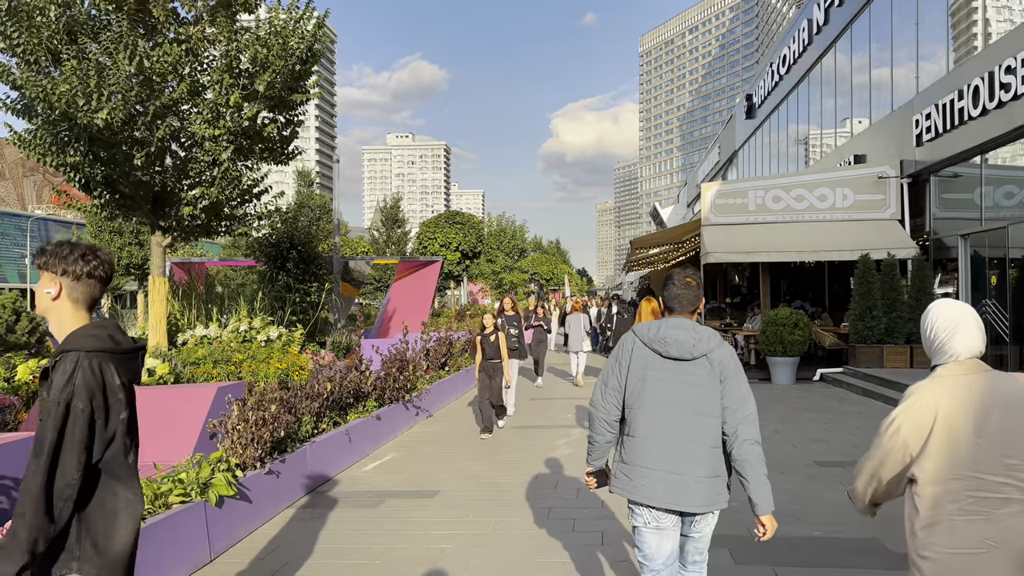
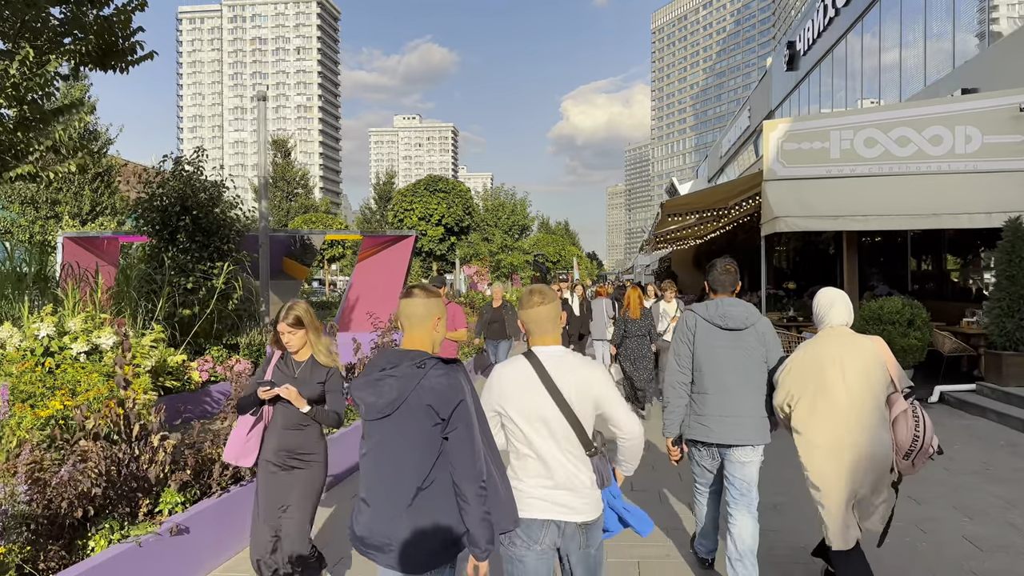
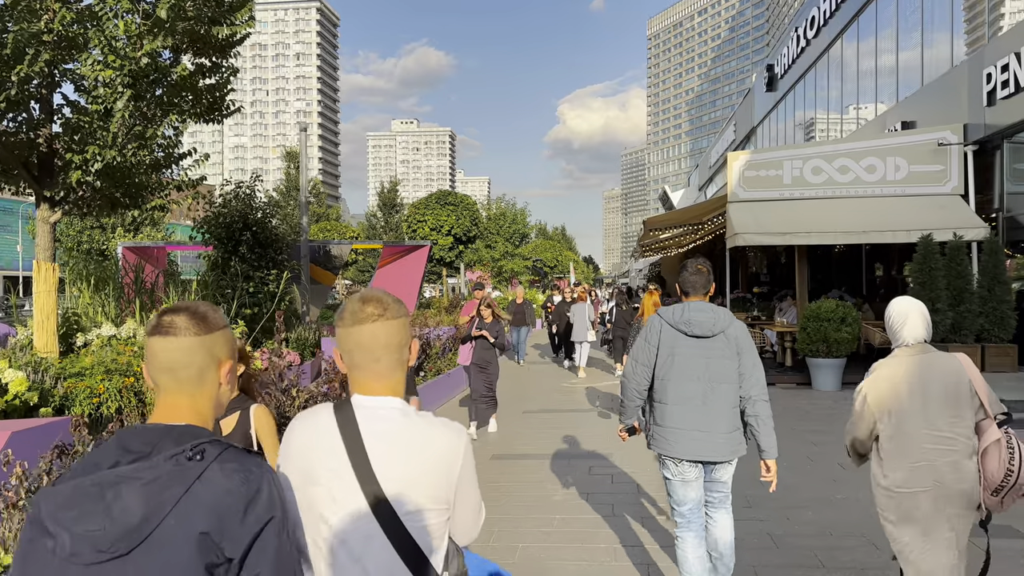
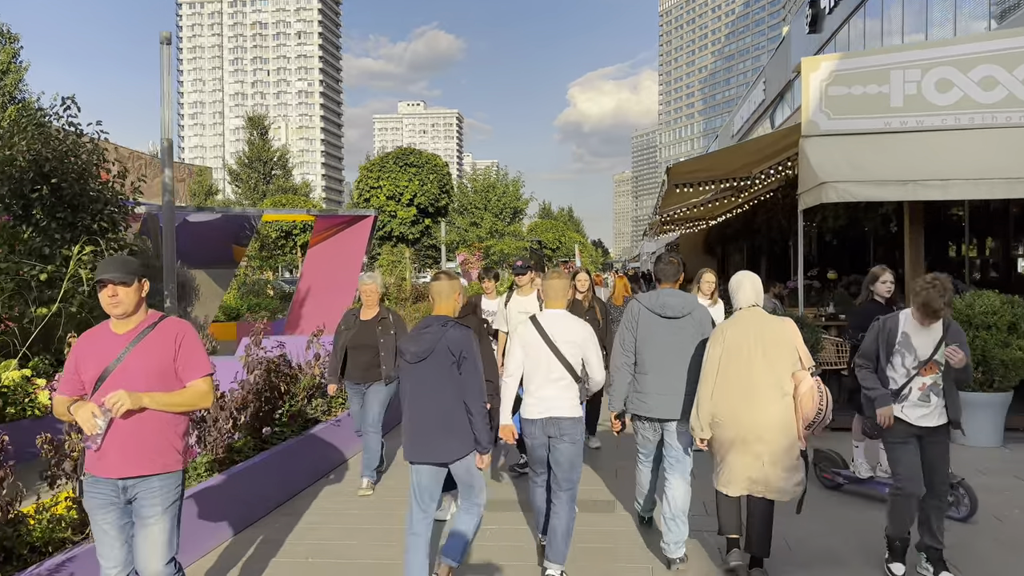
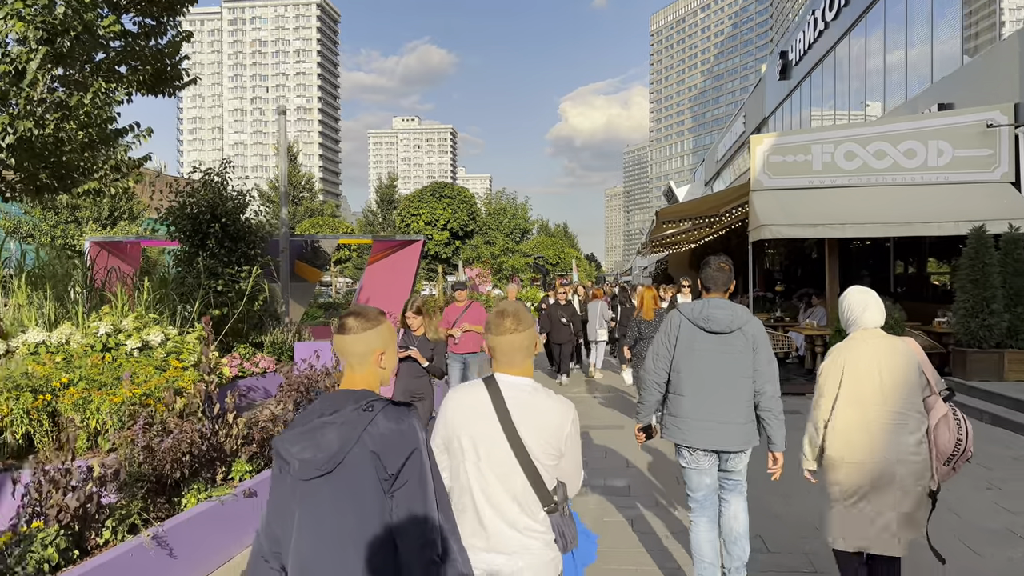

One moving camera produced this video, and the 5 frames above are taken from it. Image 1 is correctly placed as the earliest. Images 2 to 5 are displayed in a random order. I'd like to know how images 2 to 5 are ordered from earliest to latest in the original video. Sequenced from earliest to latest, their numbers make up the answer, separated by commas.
3, 5, 2, 4
